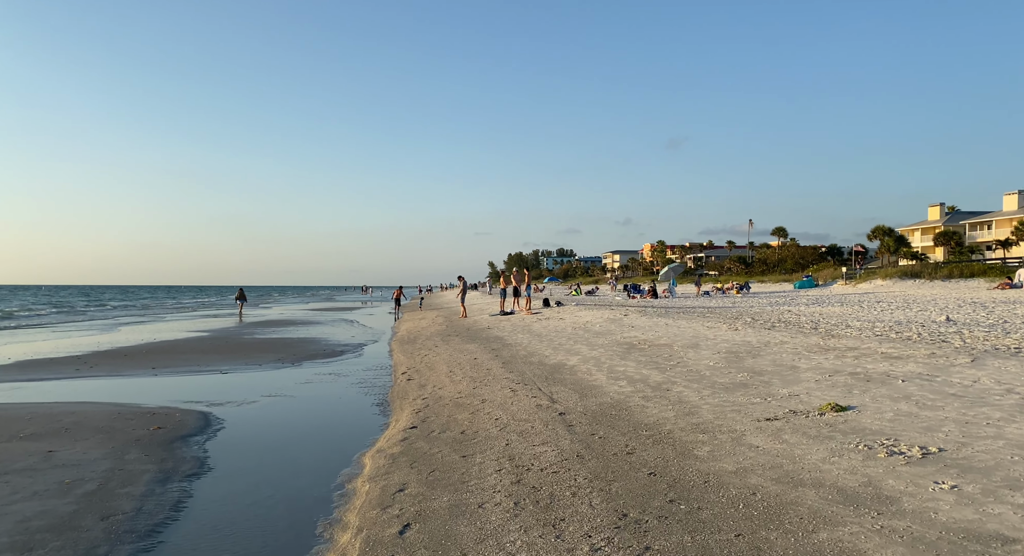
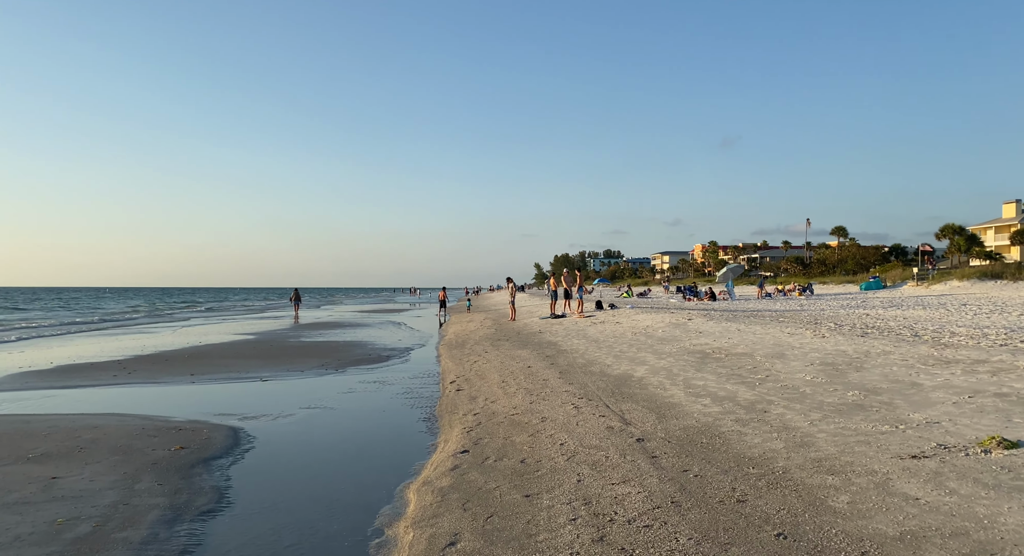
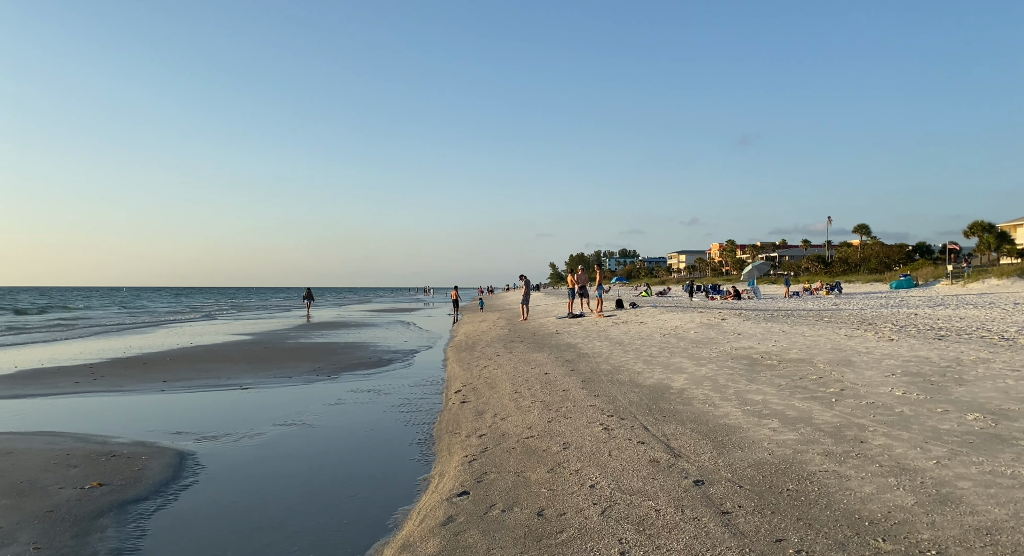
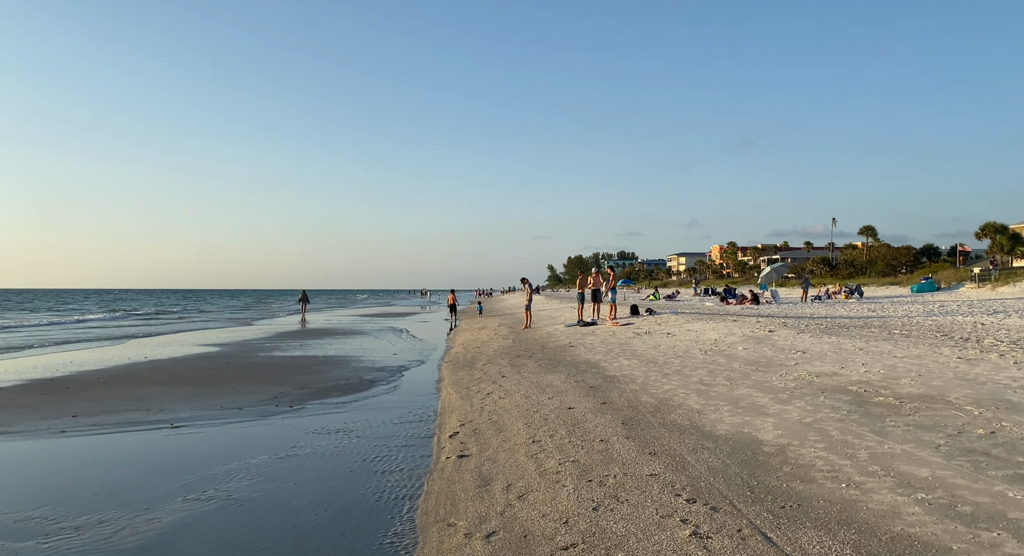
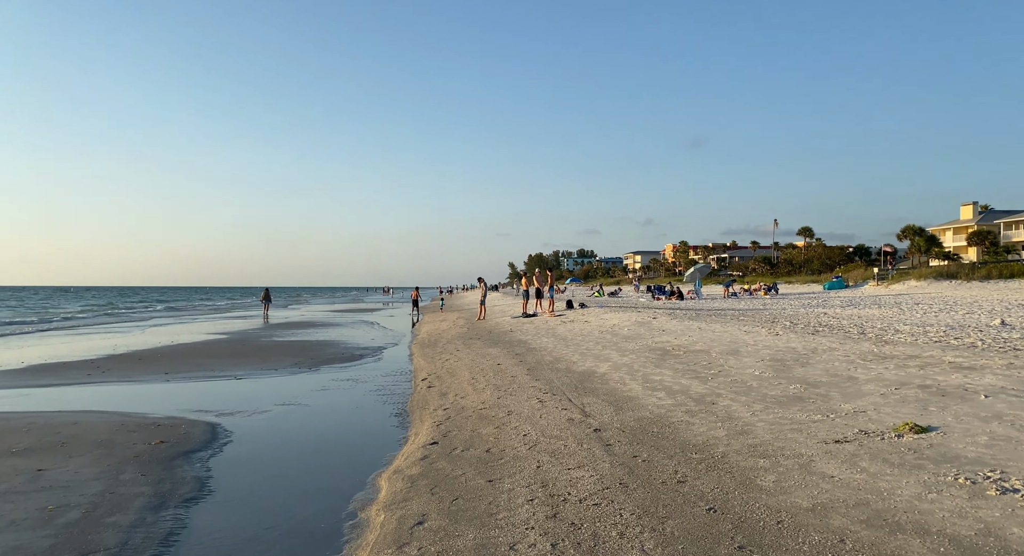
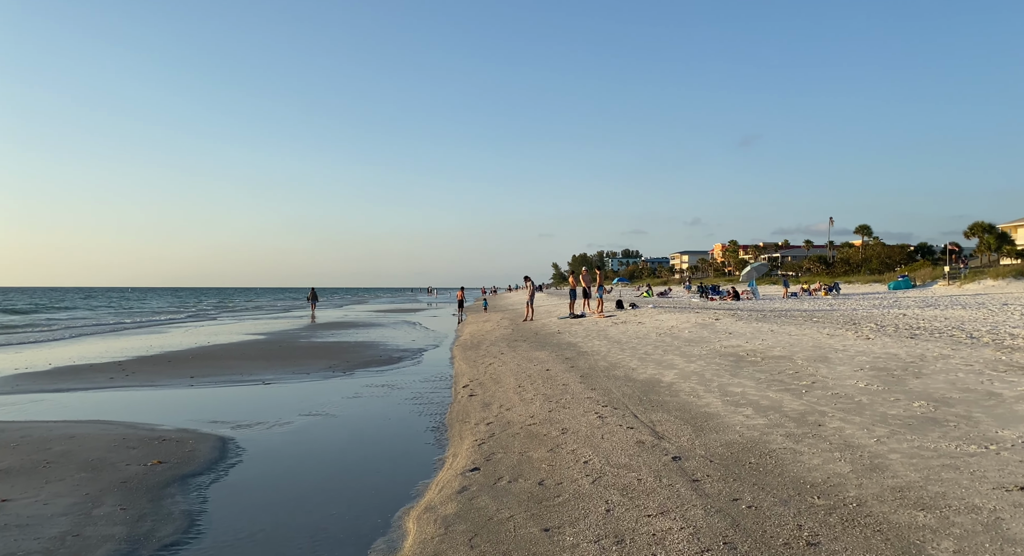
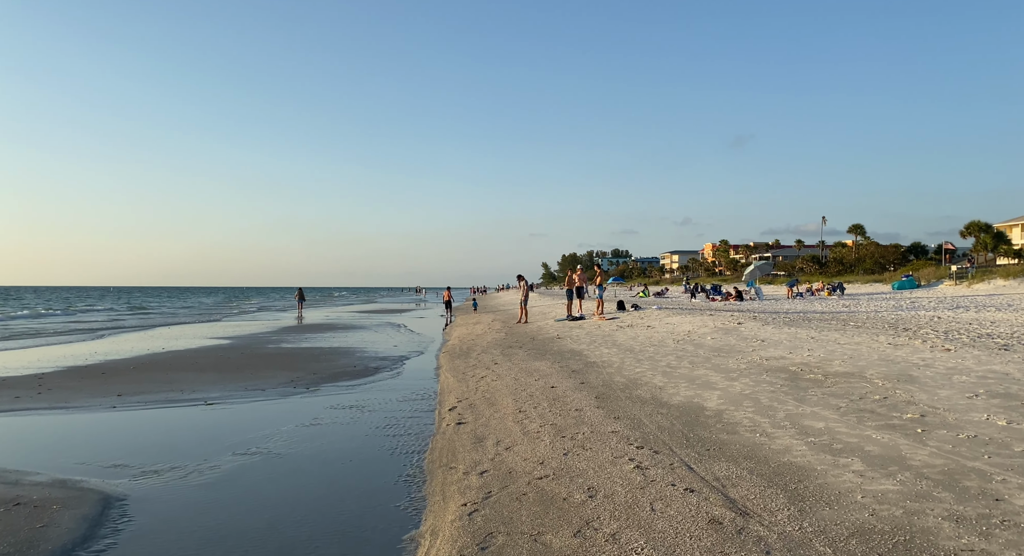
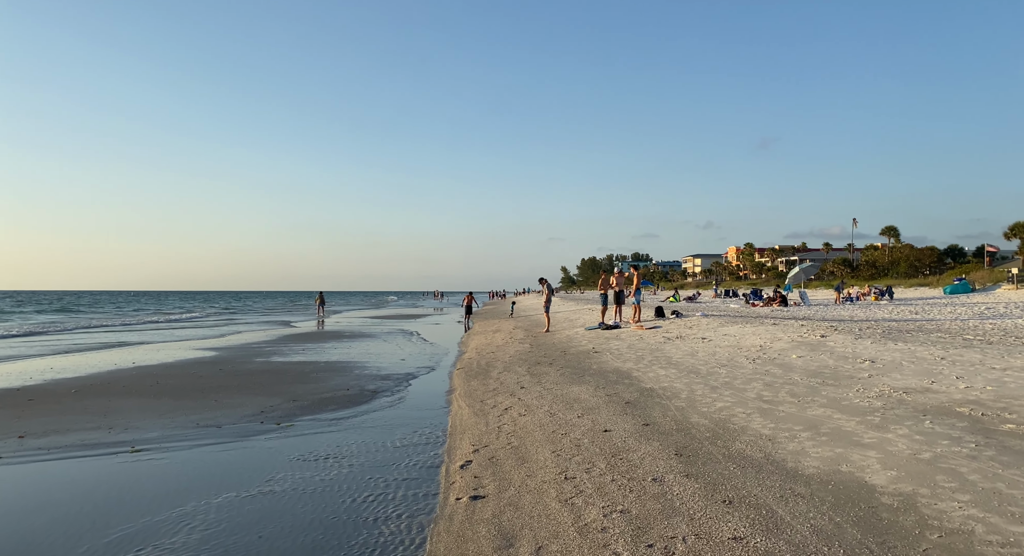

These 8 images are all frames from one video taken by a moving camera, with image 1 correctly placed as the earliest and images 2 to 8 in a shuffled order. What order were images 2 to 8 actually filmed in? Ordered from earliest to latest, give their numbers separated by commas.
5, 2, 6, 3, 7, 4, 8
